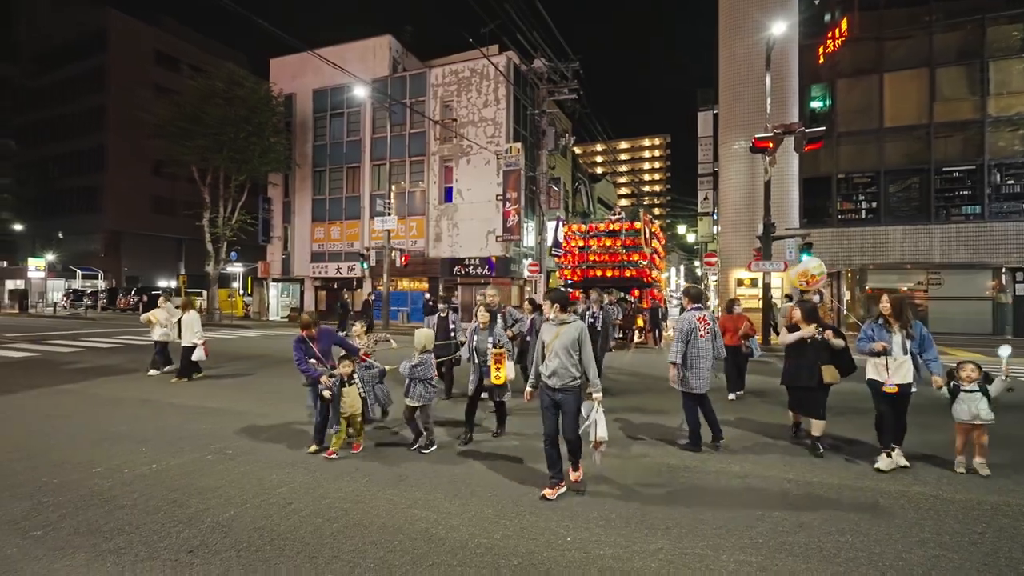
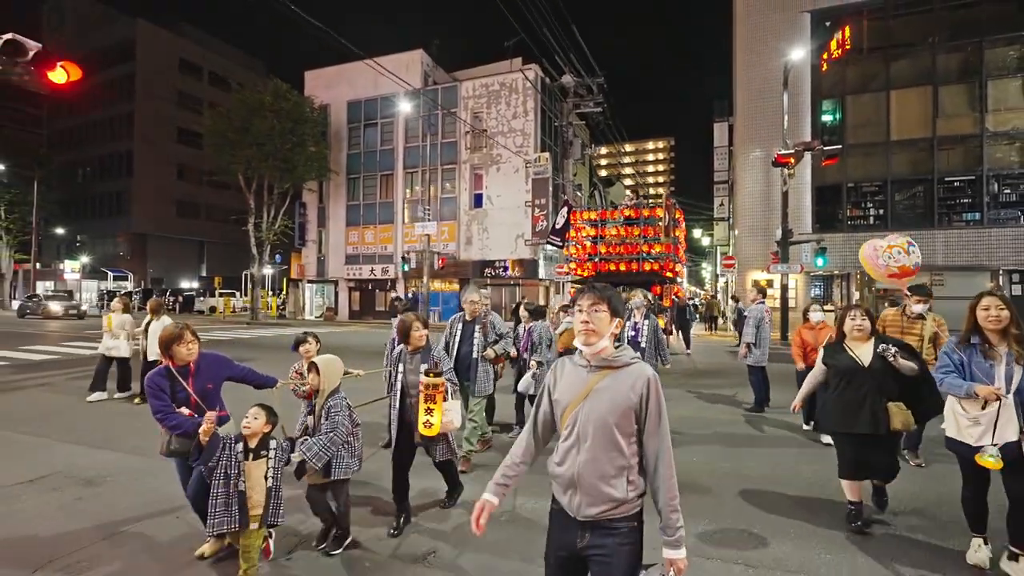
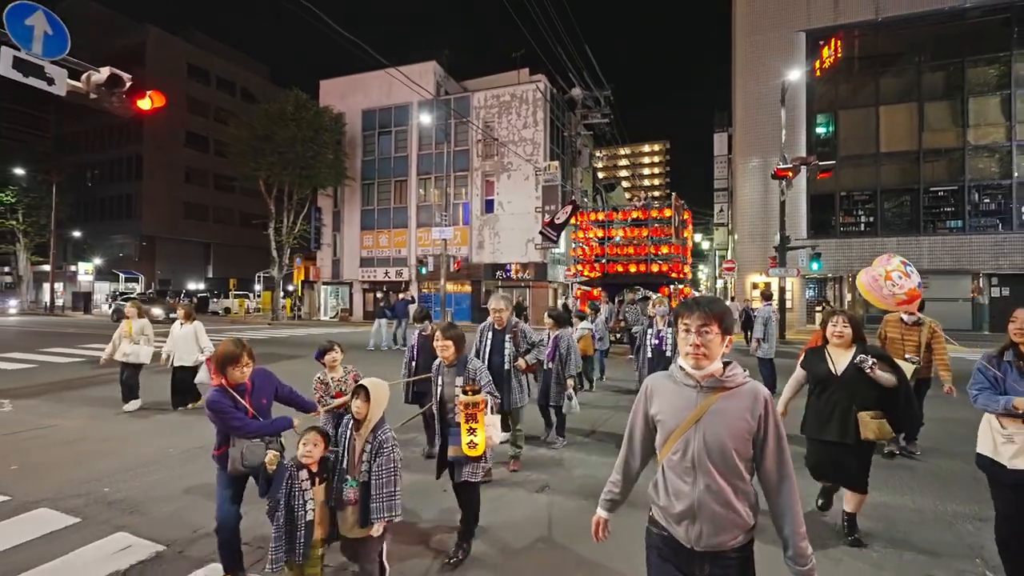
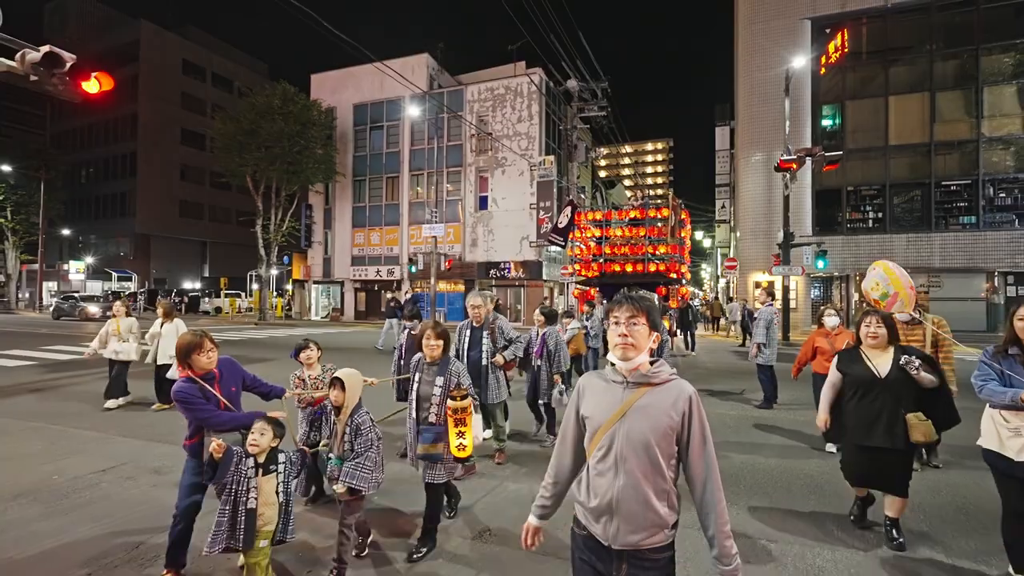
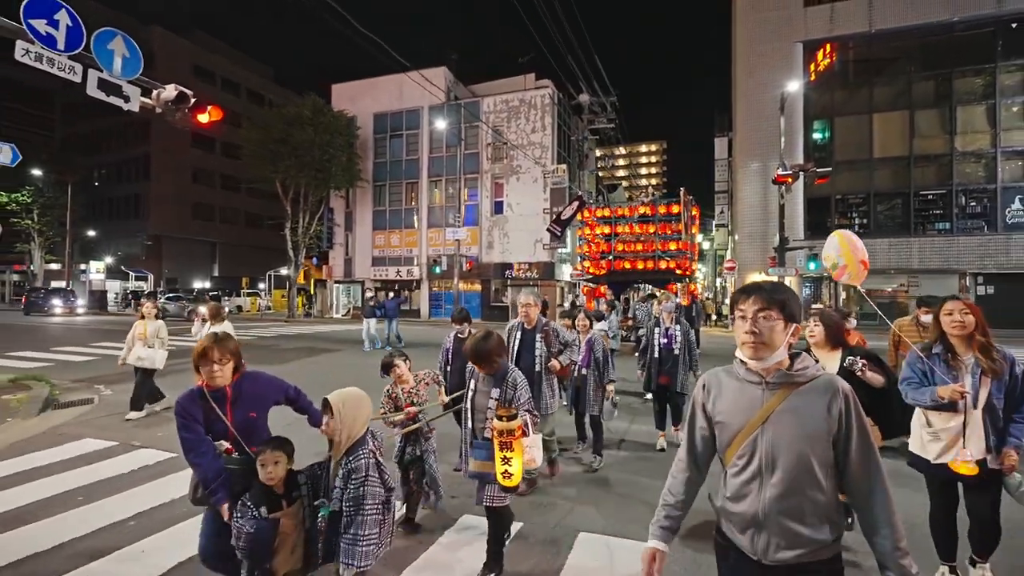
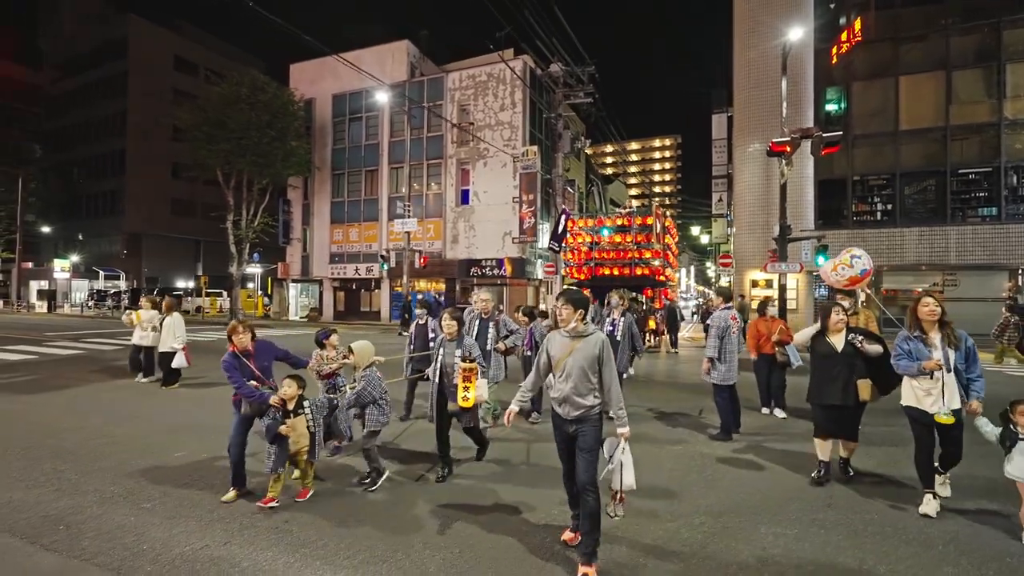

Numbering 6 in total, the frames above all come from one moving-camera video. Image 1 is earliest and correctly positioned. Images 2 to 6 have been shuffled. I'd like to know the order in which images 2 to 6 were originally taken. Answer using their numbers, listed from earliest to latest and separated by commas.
6, 2, 4, 3, 5
